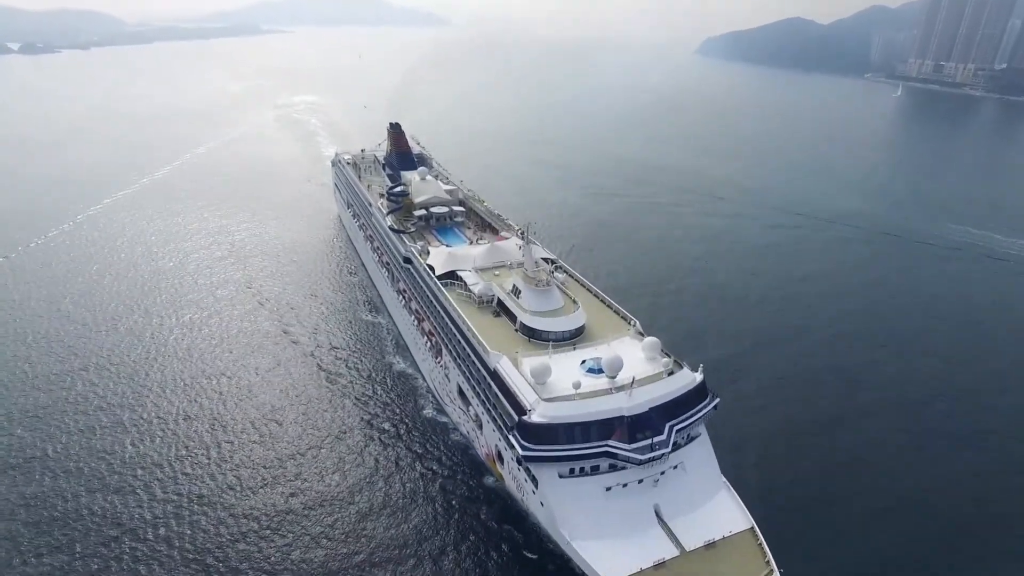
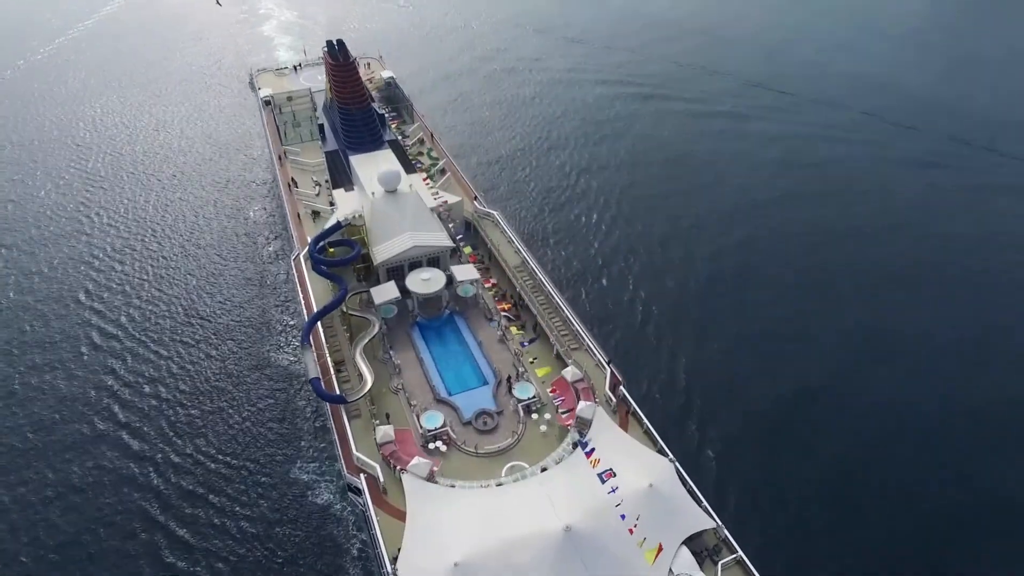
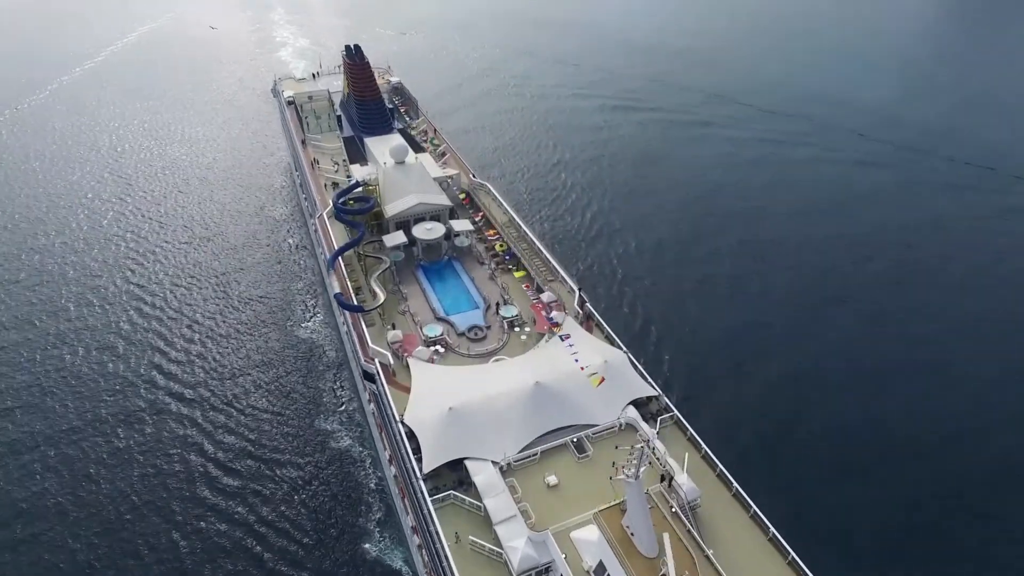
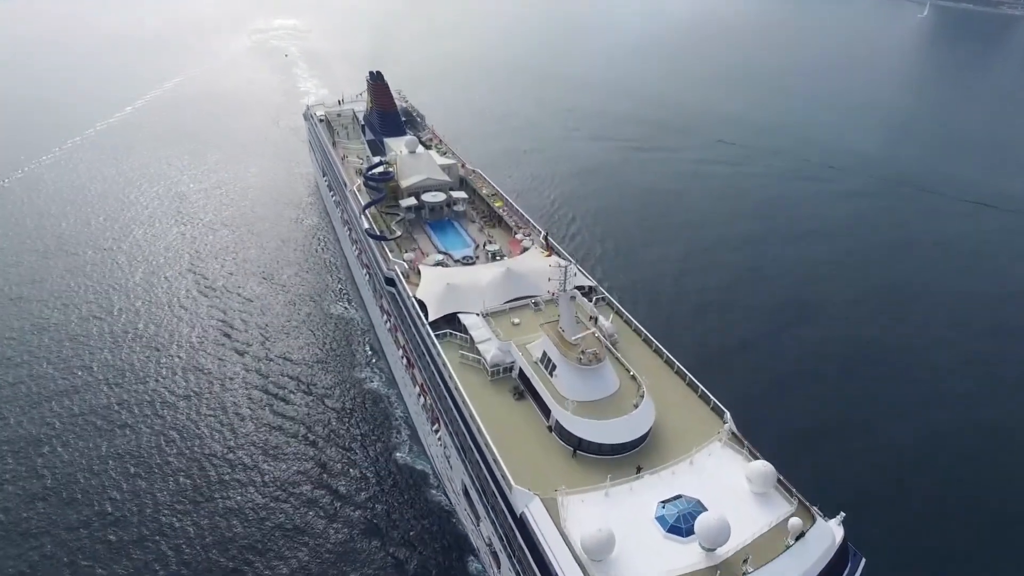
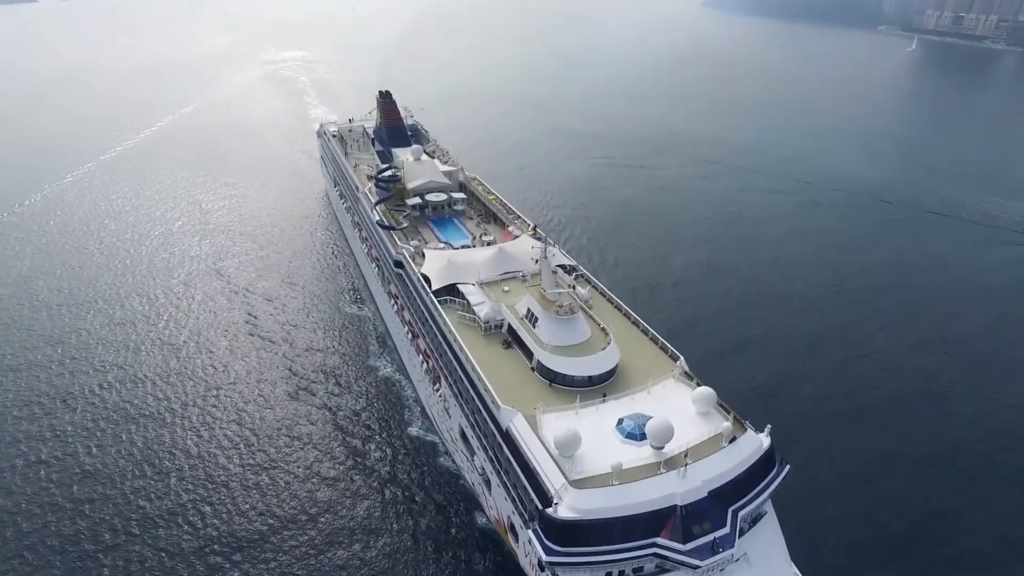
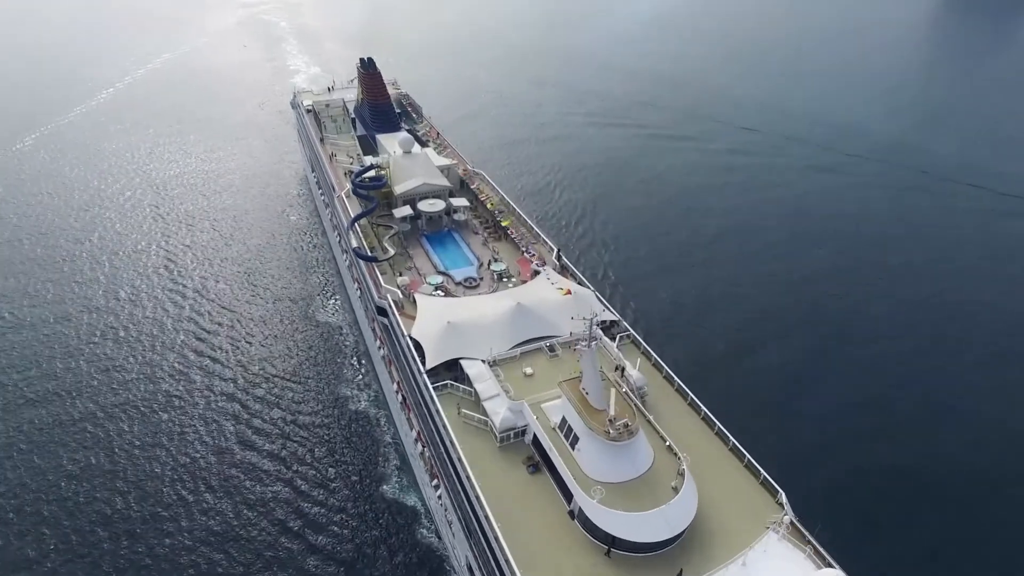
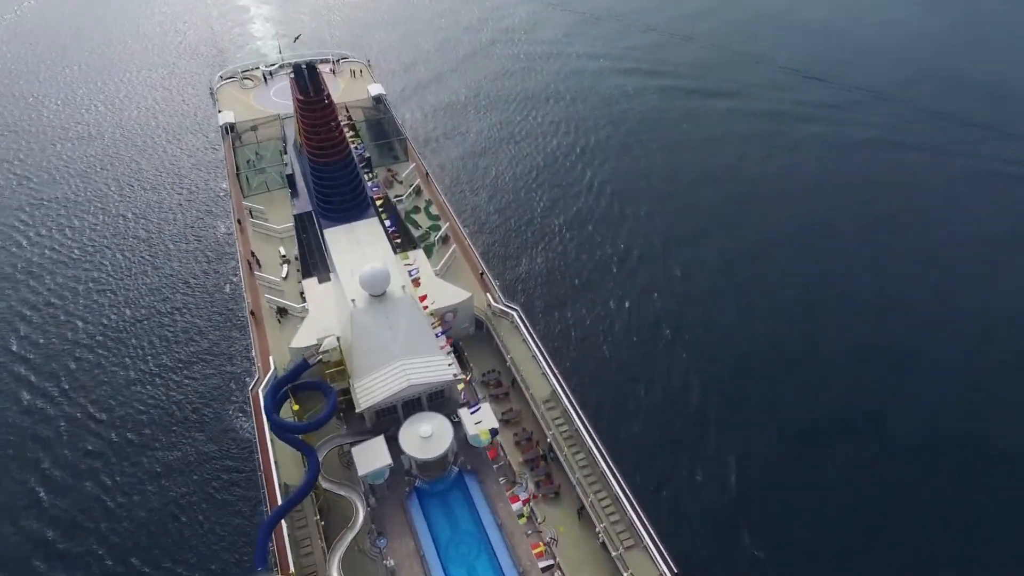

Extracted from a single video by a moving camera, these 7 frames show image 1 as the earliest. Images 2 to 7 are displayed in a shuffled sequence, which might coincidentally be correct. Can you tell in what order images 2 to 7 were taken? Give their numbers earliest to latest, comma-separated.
5, 4, 6, 3, 2, 7
